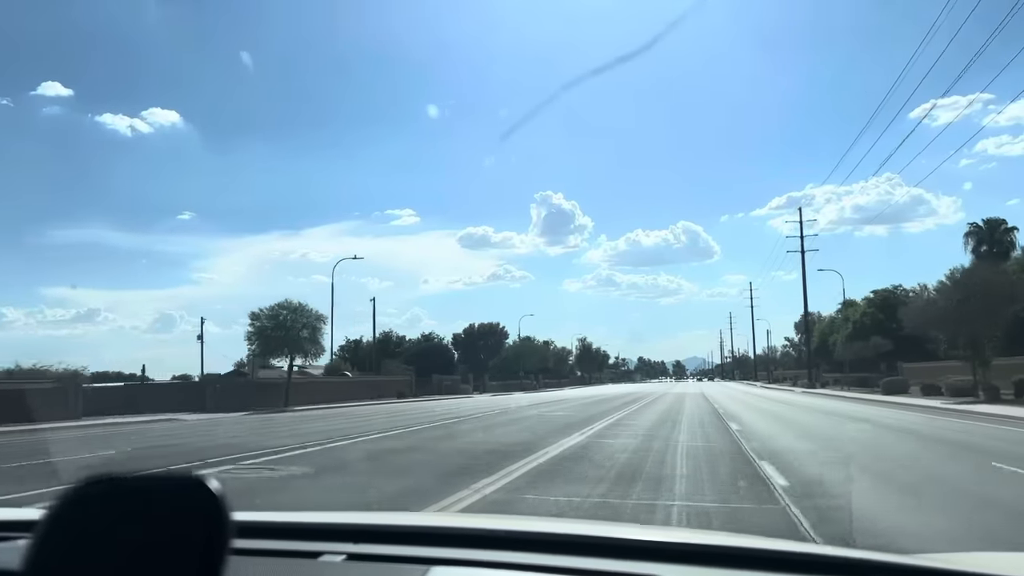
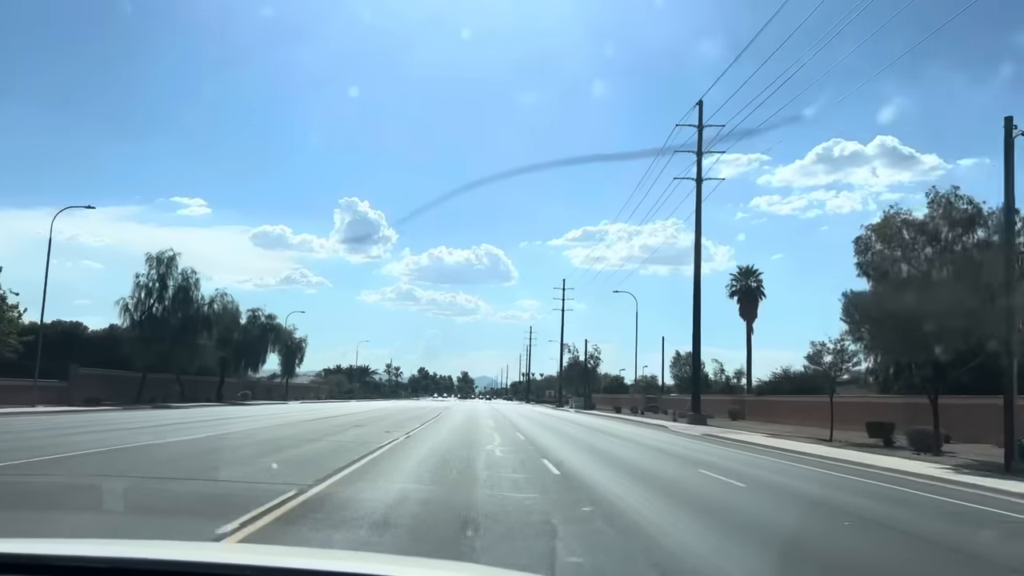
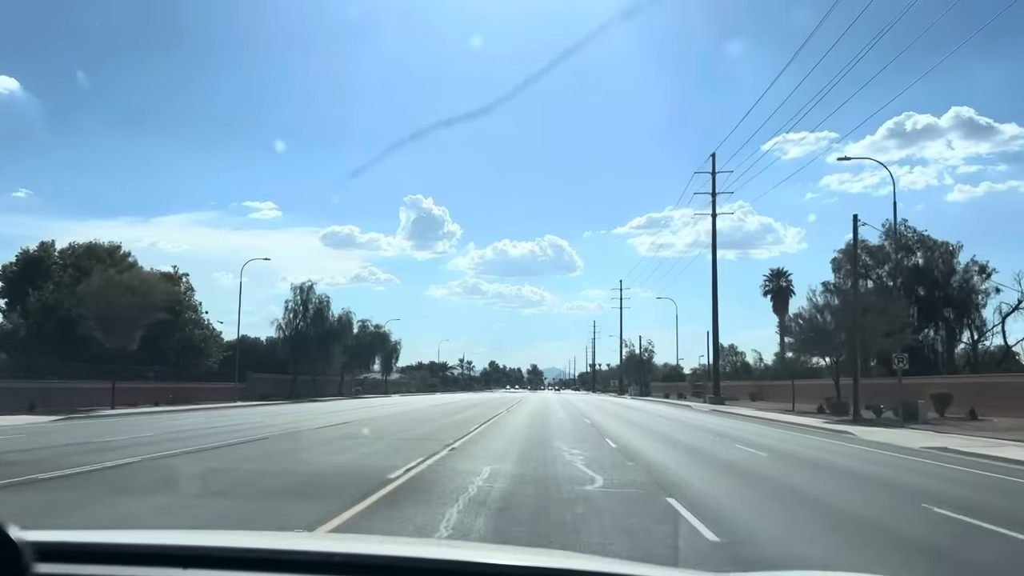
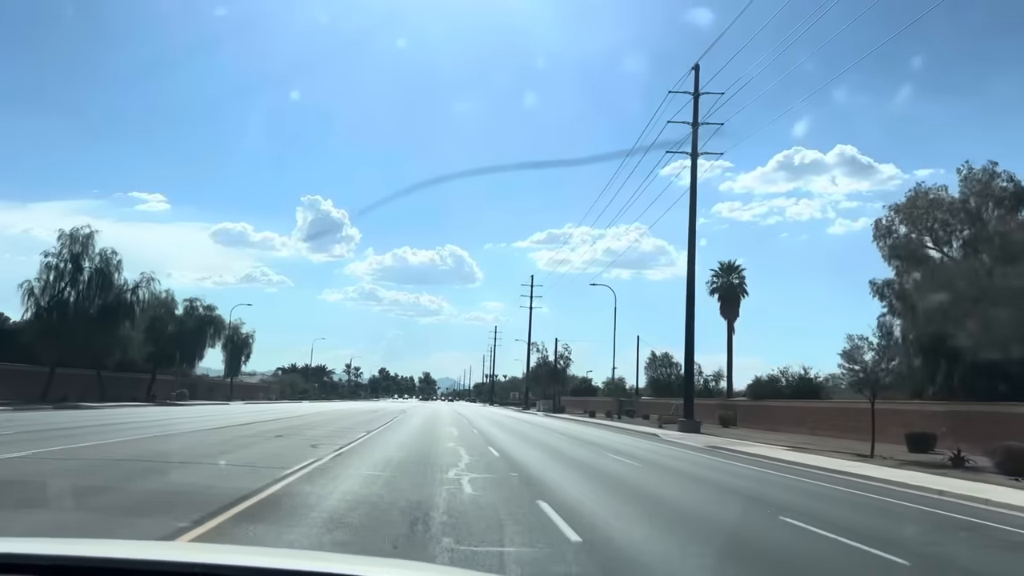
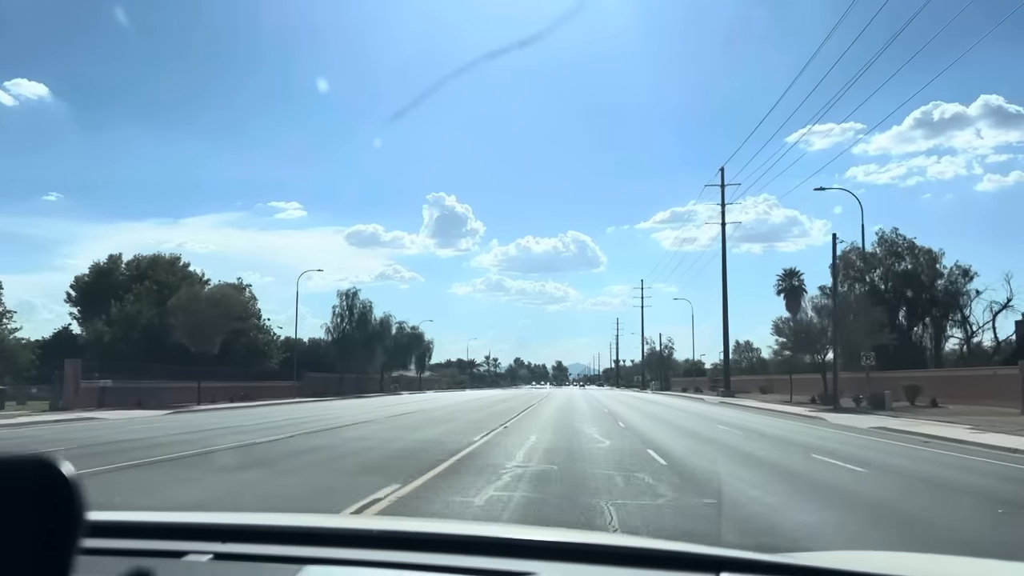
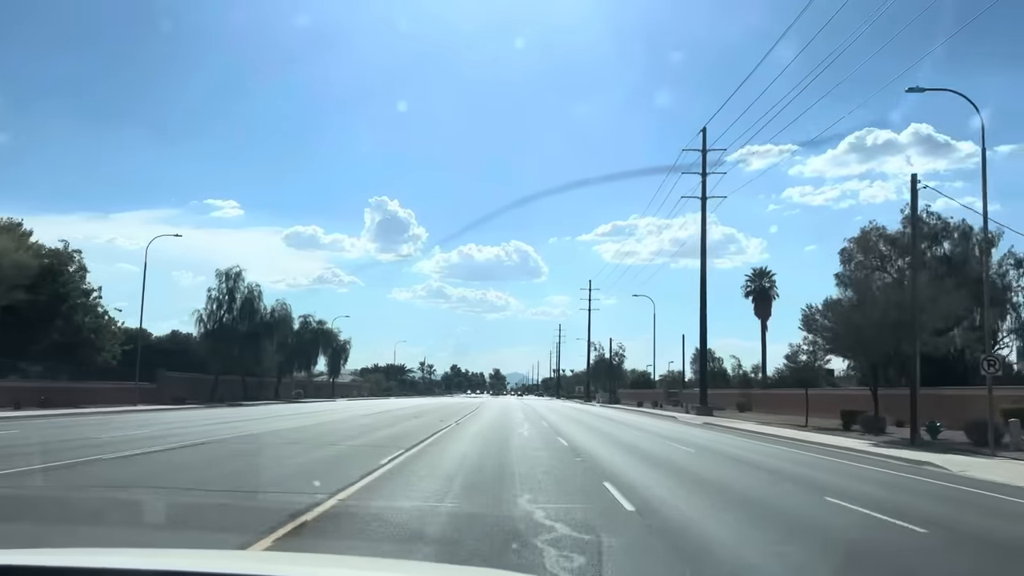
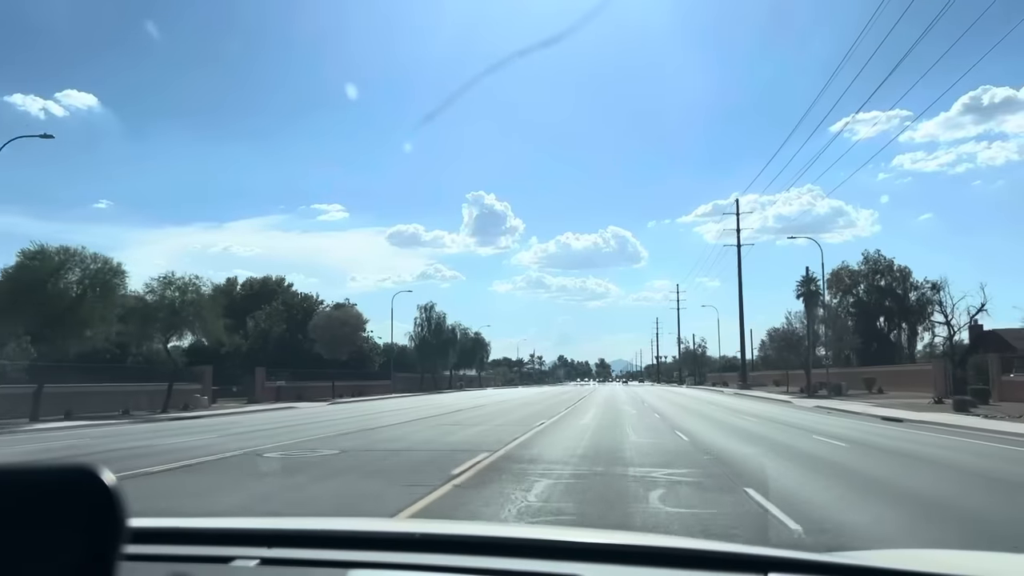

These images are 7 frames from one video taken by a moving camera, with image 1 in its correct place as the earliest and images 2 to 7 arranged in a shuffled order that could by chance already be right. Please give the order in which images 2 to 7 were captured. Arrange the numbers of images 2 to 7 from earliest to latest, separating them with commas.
7, 5, 3, 6, 2, 4
